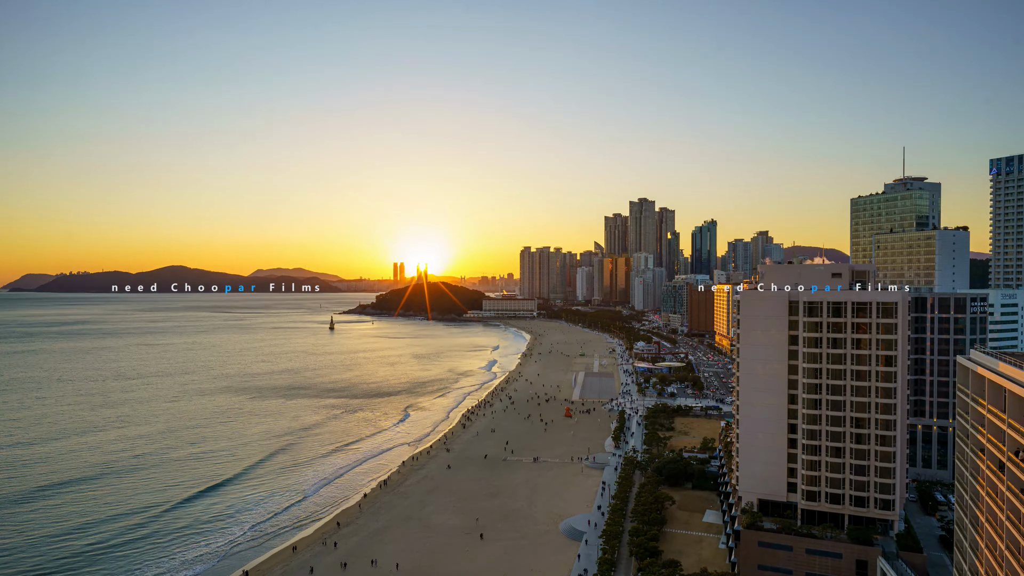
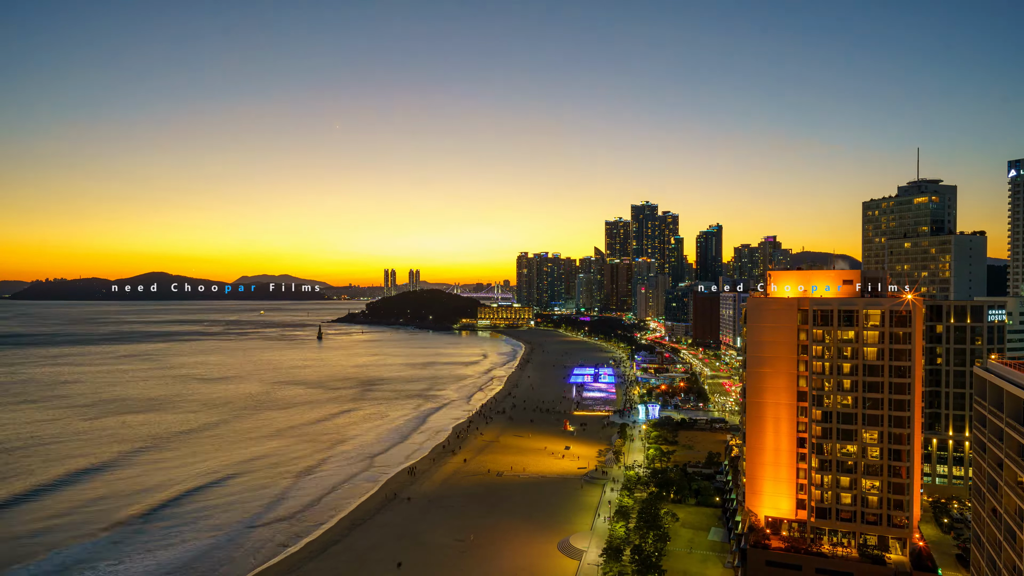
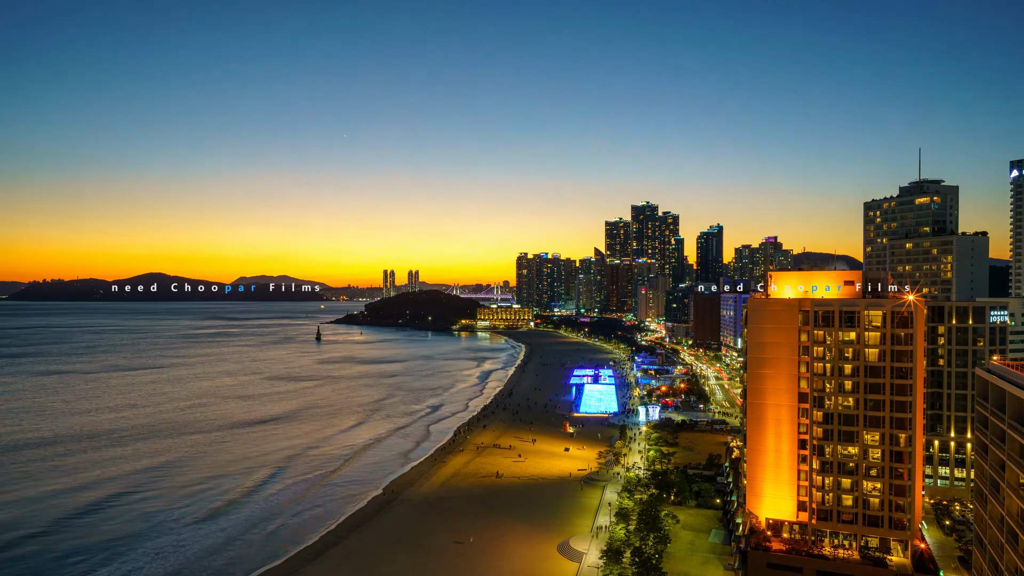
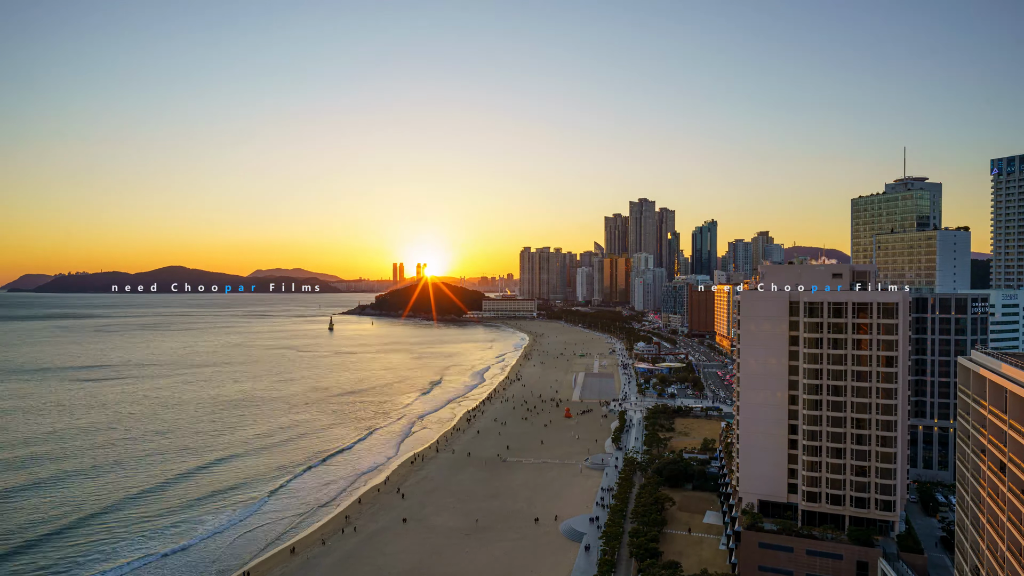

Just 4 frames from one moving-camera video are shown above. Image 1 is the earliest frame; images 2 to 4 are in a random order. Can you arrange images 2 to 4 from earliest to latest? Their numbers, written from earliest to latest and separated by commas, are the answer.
4, 2, 3
